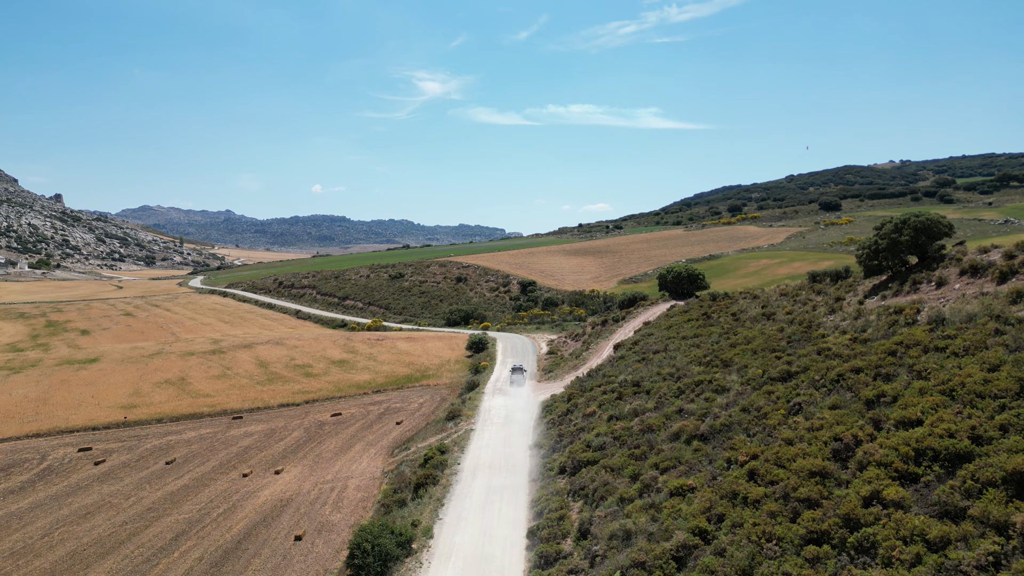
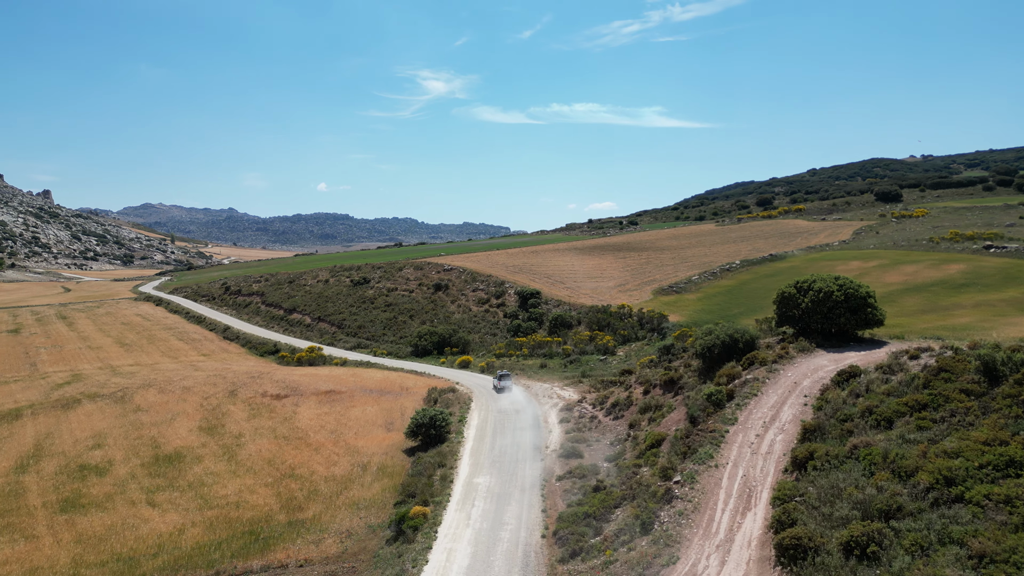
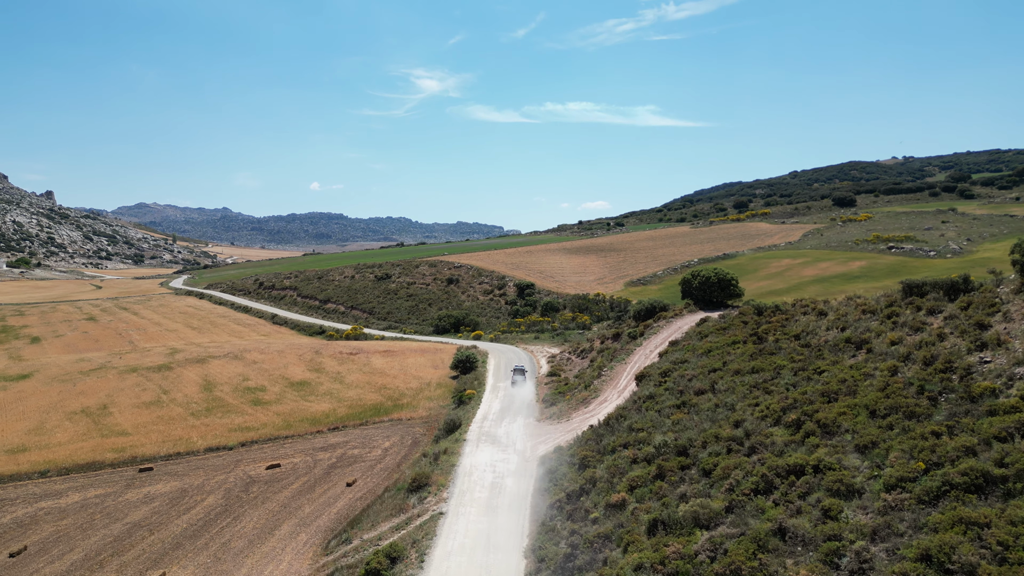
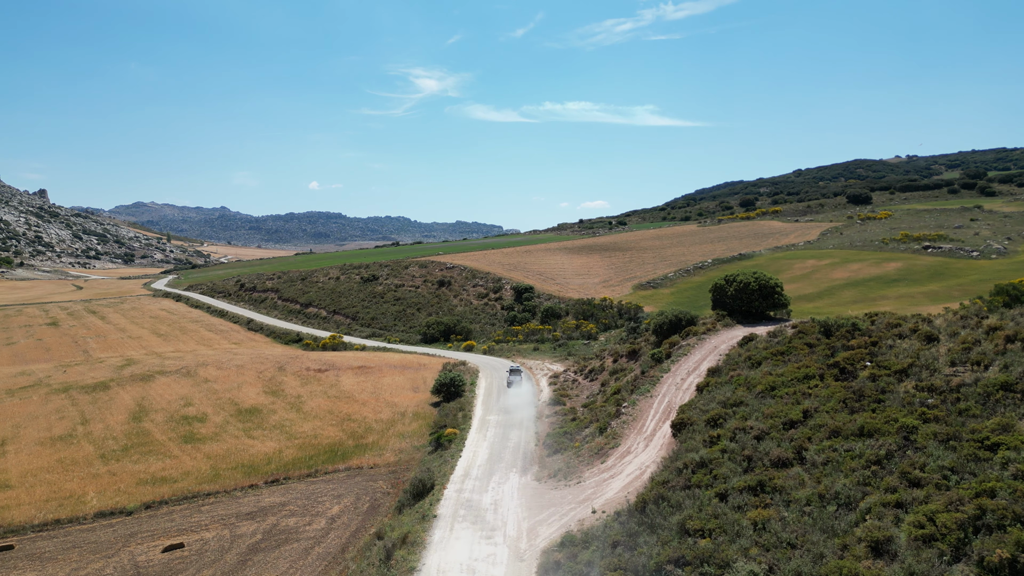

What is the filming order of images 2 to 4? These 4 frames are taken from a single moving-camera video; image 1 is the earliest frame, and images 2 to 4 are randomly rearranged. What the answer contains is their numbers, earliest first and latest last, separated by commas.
3, 4, 2
